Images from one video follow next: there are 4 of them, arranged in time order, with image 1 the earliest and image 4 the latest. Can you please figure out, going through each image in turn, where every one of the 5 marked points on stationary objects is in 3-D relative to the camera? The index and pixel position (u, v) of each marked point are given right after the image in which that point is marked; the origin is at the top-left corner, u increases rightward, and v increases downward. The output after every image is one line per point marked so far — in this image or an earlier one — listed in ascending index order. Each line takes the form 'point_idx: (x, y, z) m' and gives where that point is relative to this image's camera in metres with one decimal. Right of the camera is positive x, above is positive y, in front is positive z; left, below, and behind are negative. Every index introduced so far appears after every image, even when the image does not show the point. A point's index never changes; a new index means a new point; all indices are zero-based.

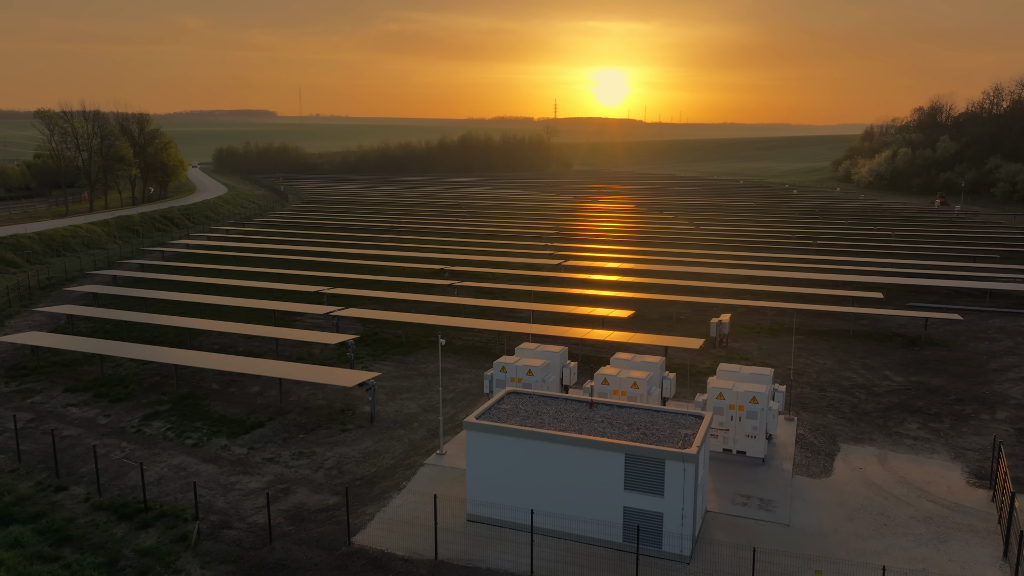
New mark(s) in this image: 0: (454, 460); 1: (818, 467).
0: (-1.4, -4.3, +16.7) m
1: (+7.4, -4.3, +16.1) m
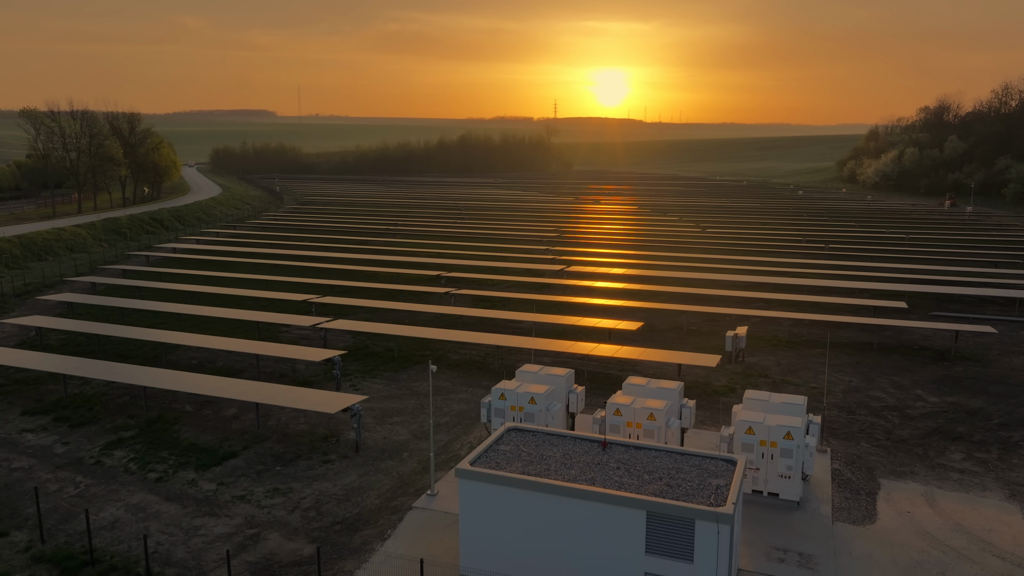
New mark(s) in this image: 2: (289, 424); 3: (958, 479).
0: (-1.4, -4.7, +14.7) m
1: (+7.4, -4.7, +14.2) m
2: (-6.6, -4.0, +19.8) m
3: (+10.9, -4.7, +16.4) m
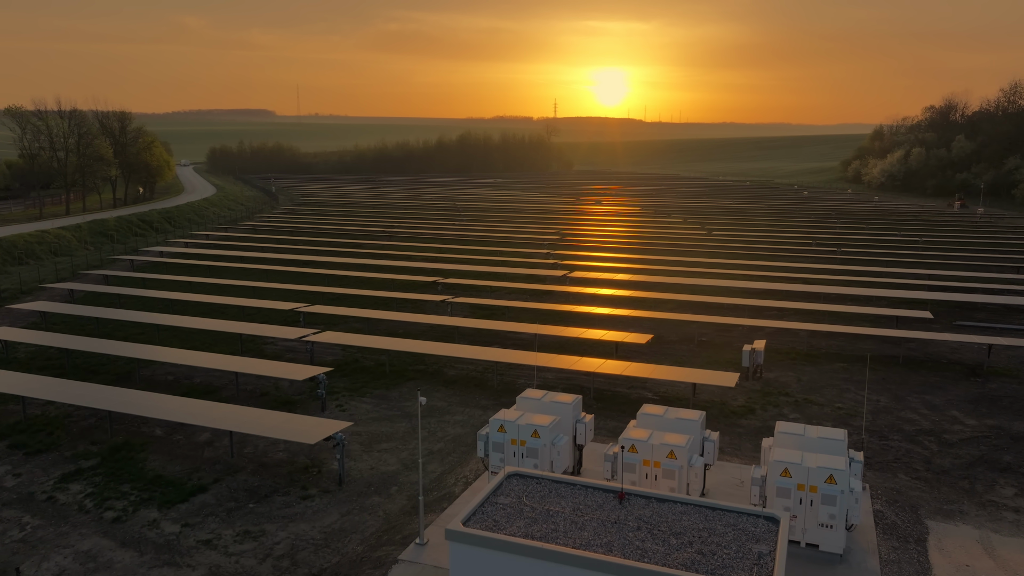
0: (-1.4, -5.1, +12.9) m
1: (+7.4, -5.1, +12.4) m
2: (-6.6, -4.4, +17.9) m
3: (+10.9, -5.0, +14.6) m
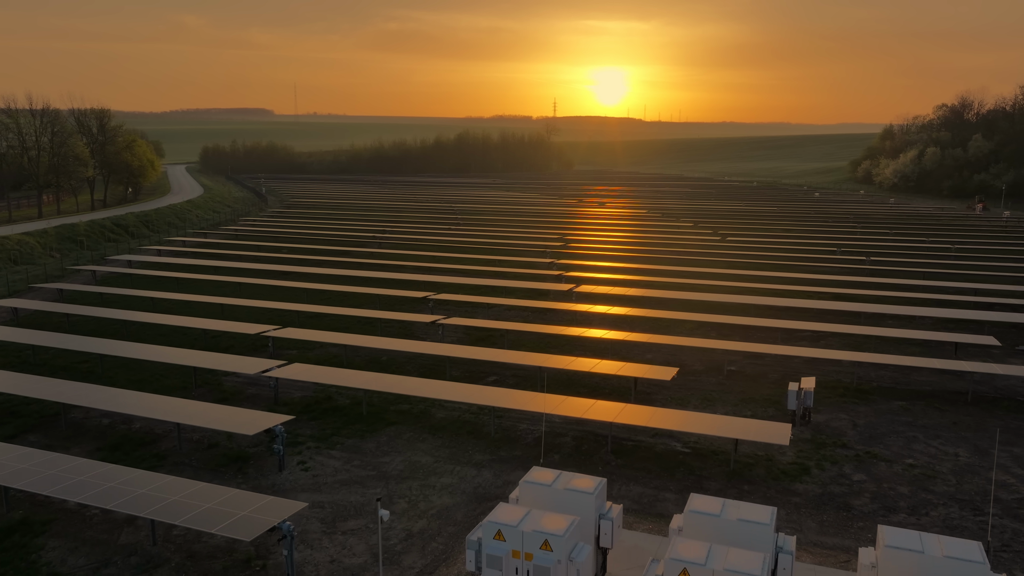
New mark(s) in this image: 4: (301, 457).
0: (-1.4, -5.9, +9.0) m
1: (+7.4, -5.9, +8.5) m
2: (-6.5, -5.2, +14.1) m
3: (+10.9, -5.9, +10.7) m
4: (-5.6, -4.5, +17.8) m
